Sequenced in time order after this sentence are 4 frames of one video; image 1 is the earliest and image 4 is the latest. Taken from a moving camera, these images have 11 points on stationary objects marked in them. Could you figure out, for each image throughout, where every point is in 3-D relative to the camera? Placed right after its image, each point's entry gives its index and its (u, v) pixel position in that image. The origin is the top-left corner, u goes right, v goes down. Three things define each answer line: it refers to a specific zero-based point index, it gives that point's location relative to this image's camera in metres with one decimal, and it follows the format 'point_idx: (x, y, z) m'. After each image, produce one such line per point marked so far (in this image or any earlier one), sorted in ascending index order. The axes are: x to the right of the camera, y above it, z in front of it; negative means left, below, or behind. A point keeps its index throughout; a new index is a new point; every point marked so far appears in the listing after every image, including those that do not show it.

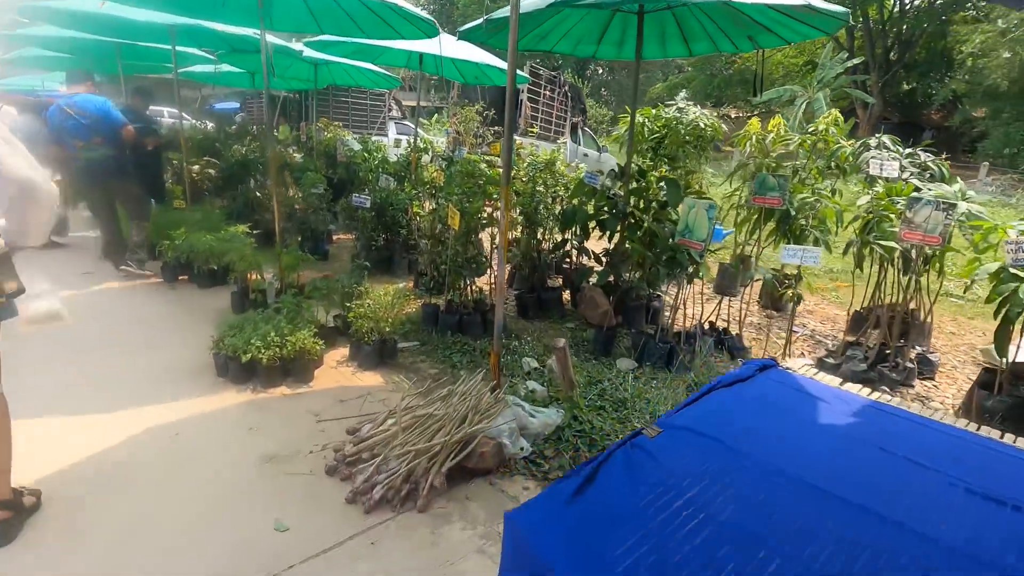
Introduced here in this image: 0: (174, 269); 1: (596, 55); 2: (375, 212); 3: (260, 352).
0: (-3.4, +0.2, +5.3) m
1: (+0.9, +2.4, +5.6) m
2: (-1.5, +0.8, +5.9) m
3: (-1.5, -0.4, +3.3) m
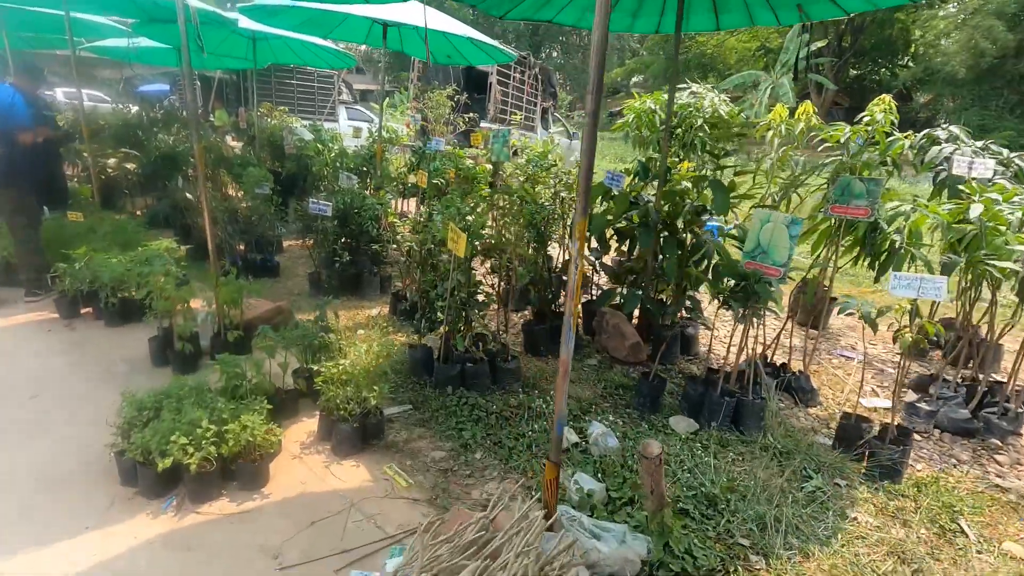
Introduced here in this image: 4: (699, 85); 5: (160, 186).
0: (-3.3, -0.1, +4.1) m
1: (+0.8, +2.3, +4.6) m
2: (-1.6, +0.6, +4.8) m
3: (-1.3, -0.7, +2.2) m
4: (+1.6, +1.6, +4.3) m
5: (-5.0, +1.4, +7.6) m
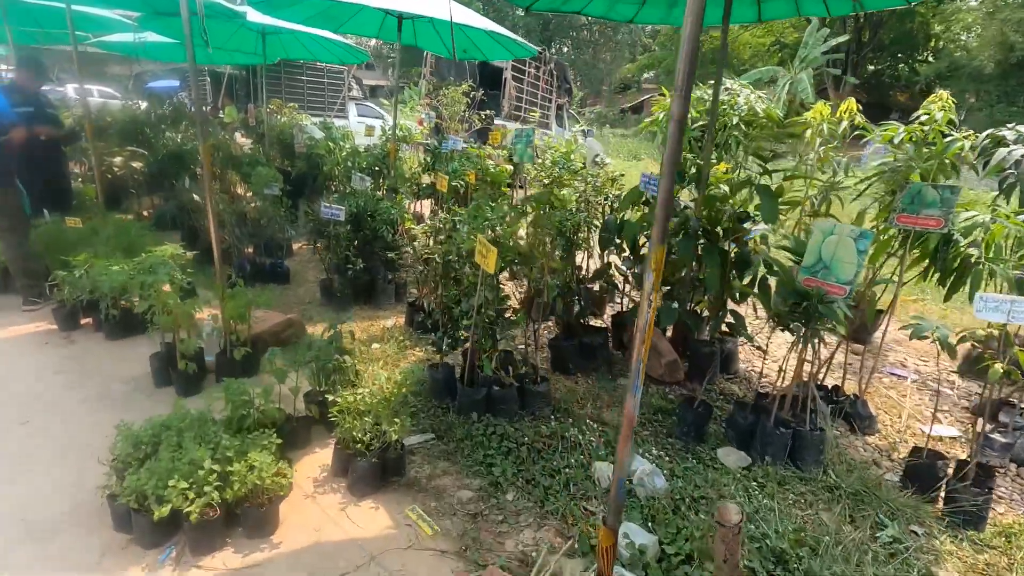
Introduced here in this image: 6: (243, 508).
0: (-3.2, -0.2, +3.9) m
1: (+1.0, +2.2, +4.3) m
2: (-1.4, +0.5, +4.6) m
3: (-1.2, -0.8, +2.0) m
4: (+1.8, +1.6, +4.0) m
5: (-4.8, +1.4, +7.4) m
6: (-1.0, -0.9, +2.1) m
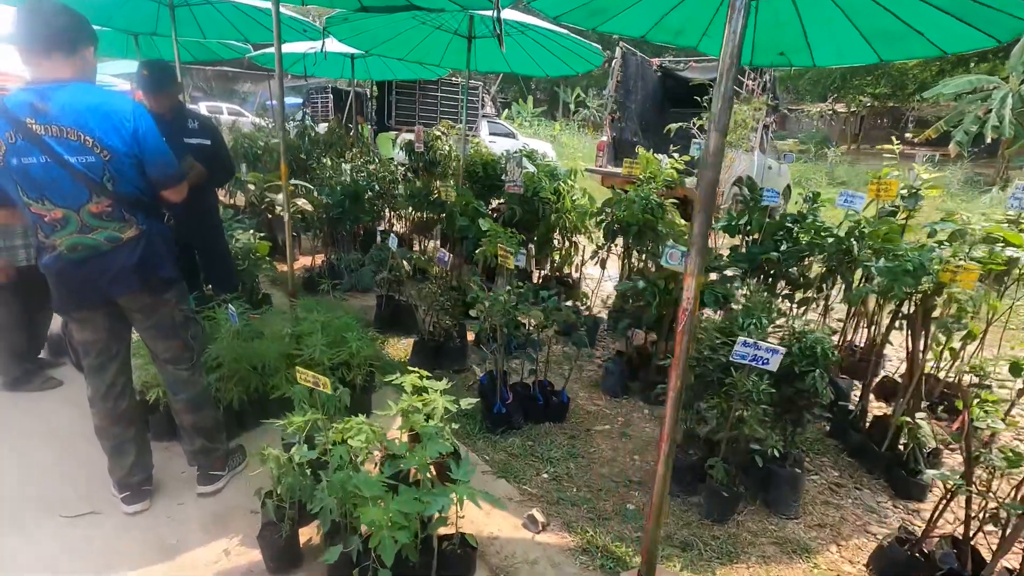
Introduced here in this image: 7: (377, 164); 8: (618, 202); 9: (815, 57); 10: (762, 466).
0: (-0.8, -0.9, +2.1) m
1: (+3.4, +1.2, +2.0) m
2: (+1.1, -0.3, +2.5) m
3: (+0.8, -1.6, -0.1) m
4: (+4.1, +0.6, +1.6) m
5: (-1.9, +0.6, +5.8) m
6: (+1.0, -1.7, 0.0) m
7: (-1.7, +1.5, +6.6) m
8: (+0.9, +0.7, +4.5) m
9: (+2.5, +1.8, +4.3) m
10: (+1.1, -0.8, +2.4) m
